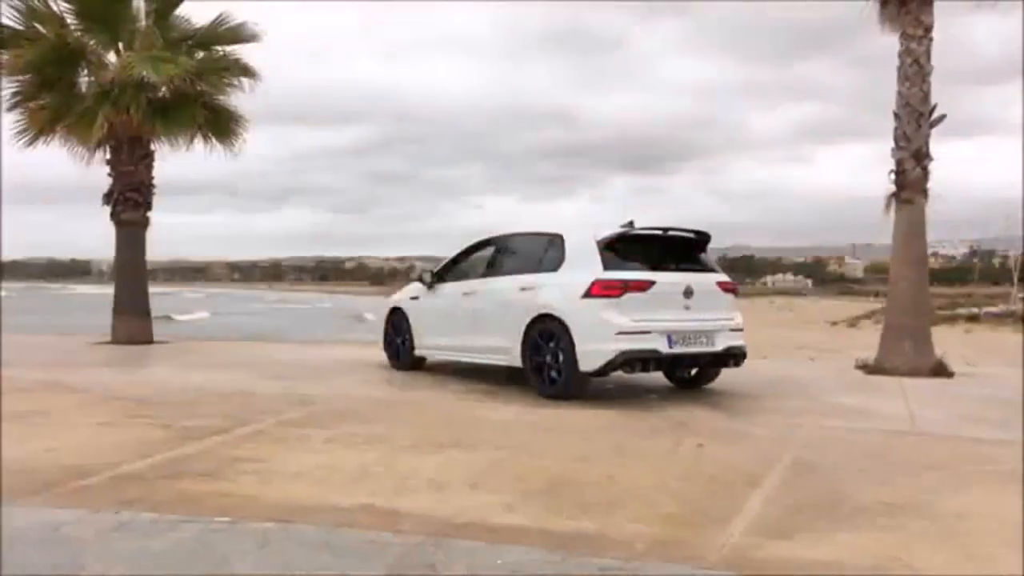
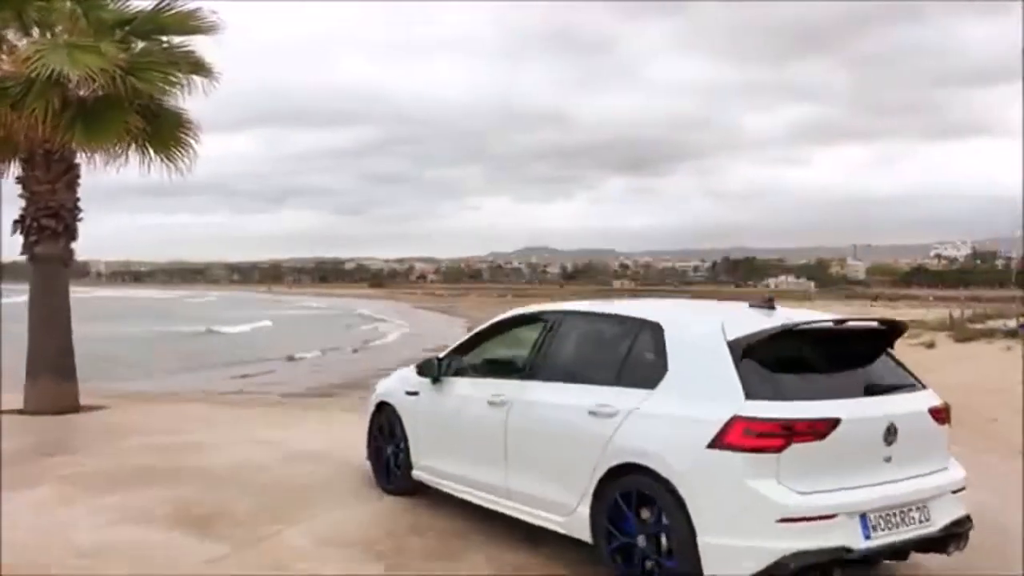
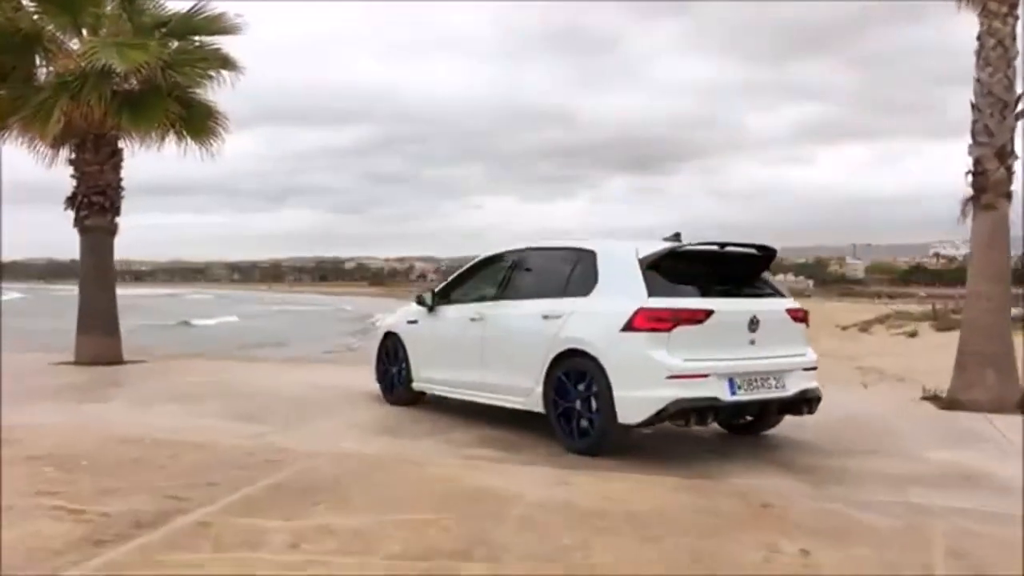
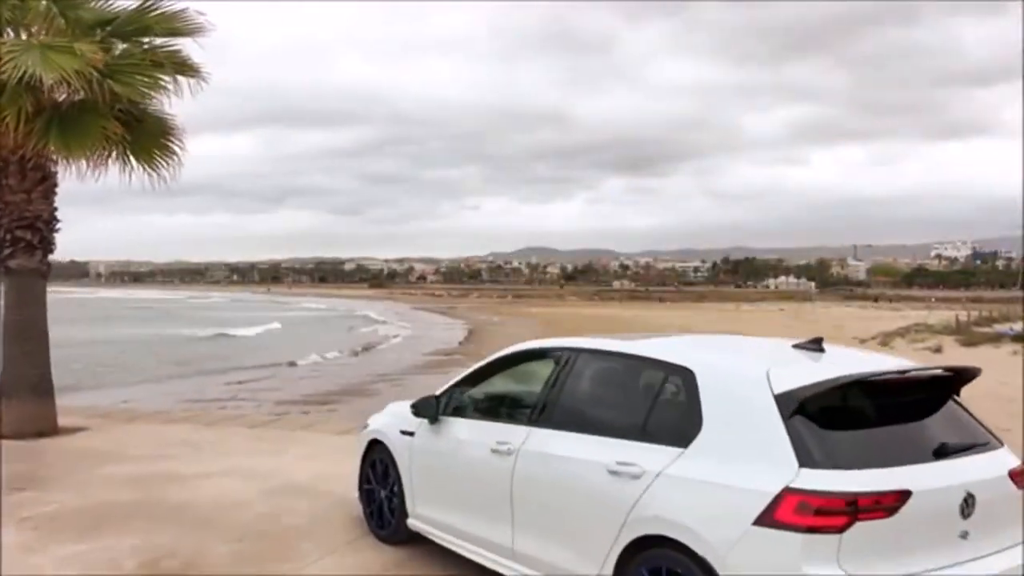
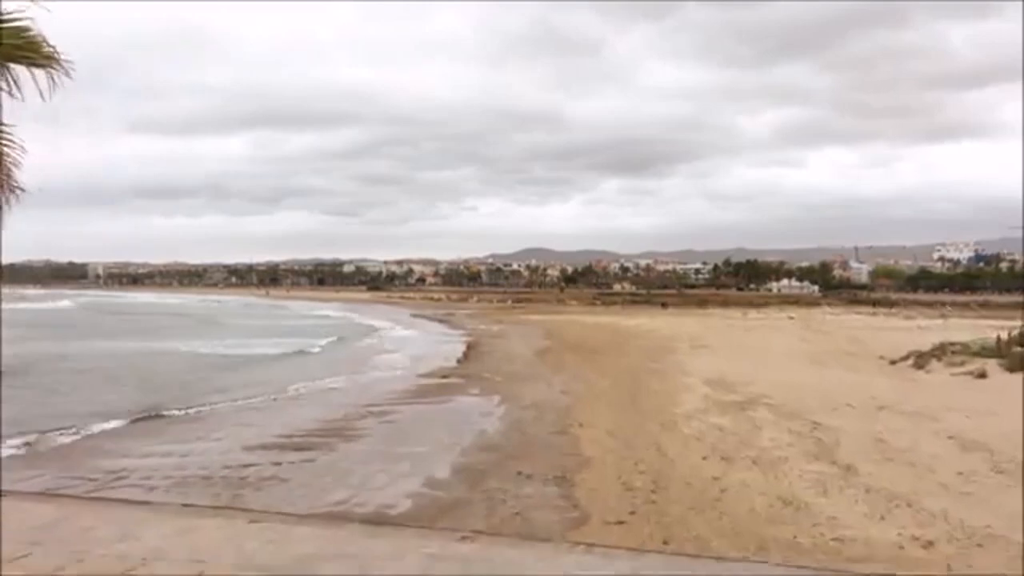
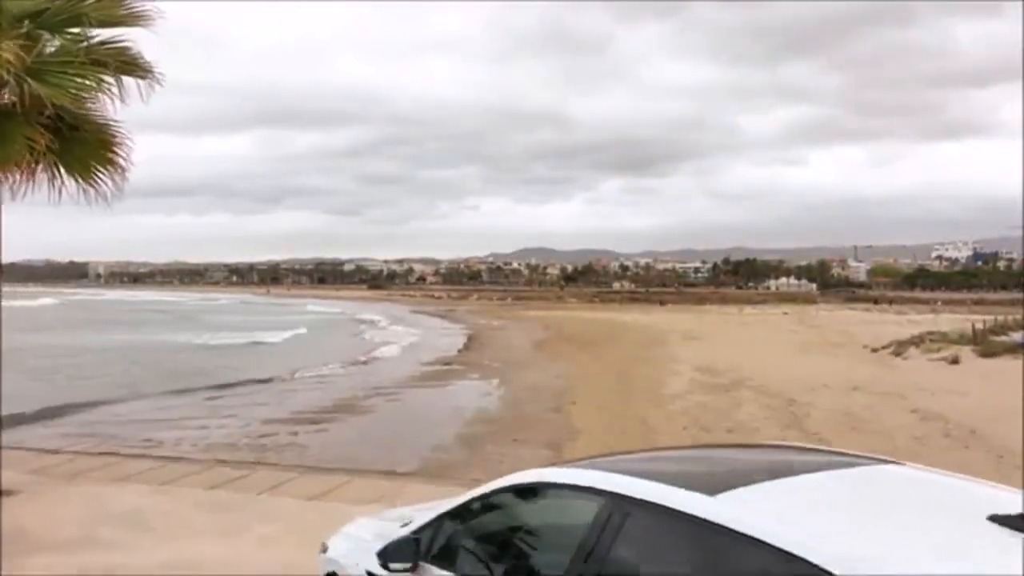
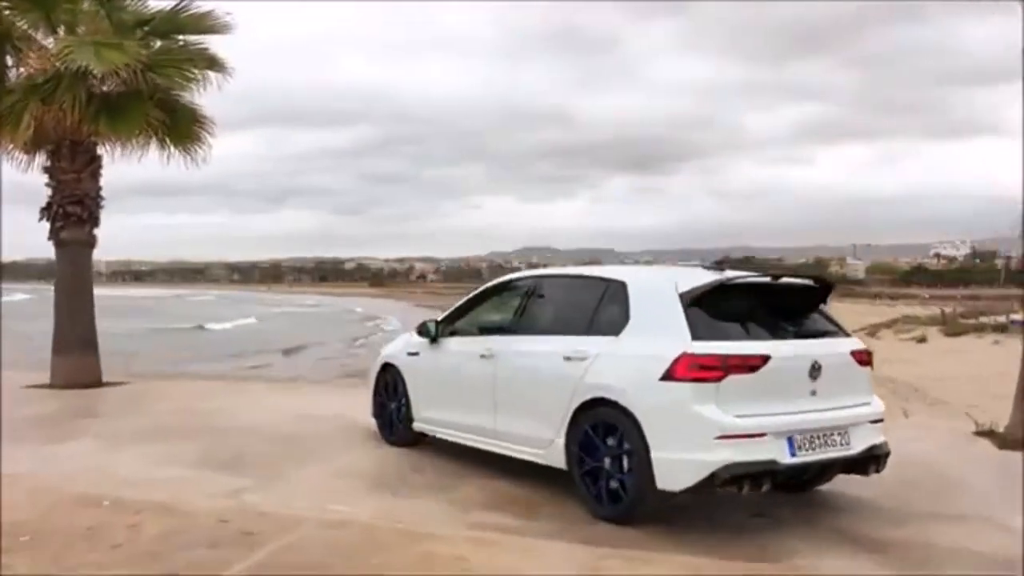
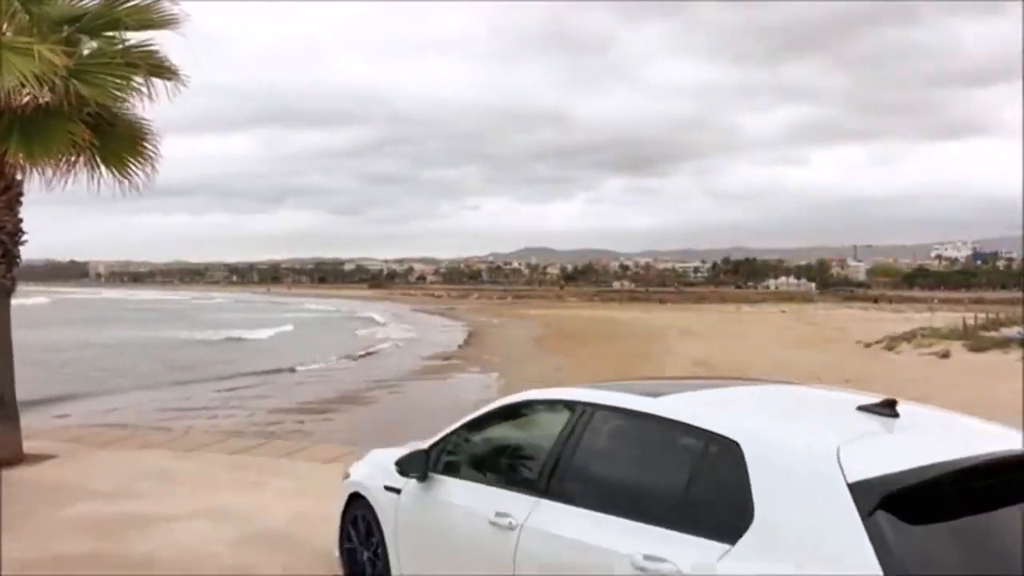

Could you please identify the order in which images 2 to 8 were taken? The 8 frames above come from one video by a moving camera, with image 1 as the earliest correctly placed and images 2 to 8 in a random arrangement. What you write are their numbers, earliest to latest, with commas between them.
3, 7, 2, 4, 8, 6, 5
